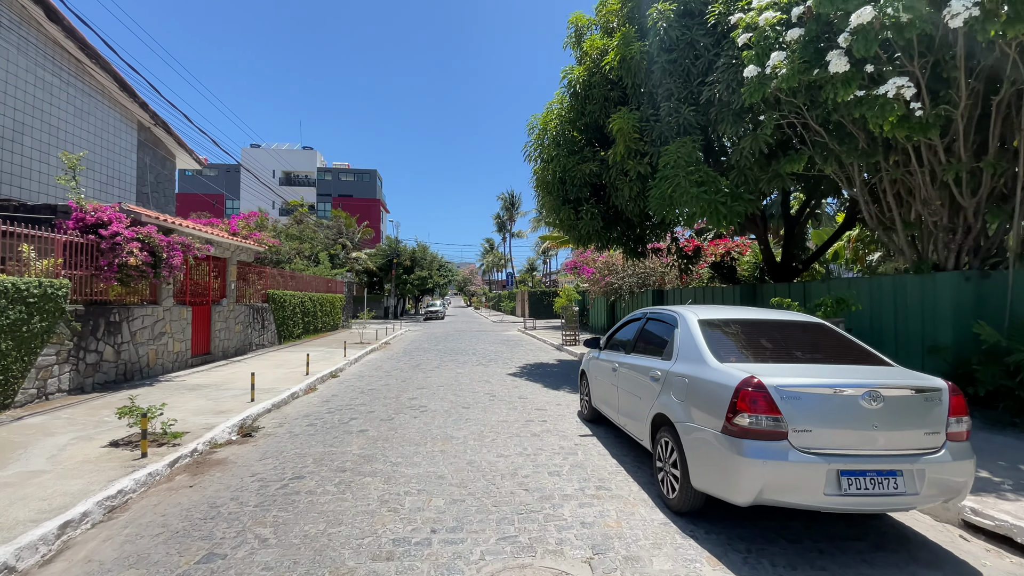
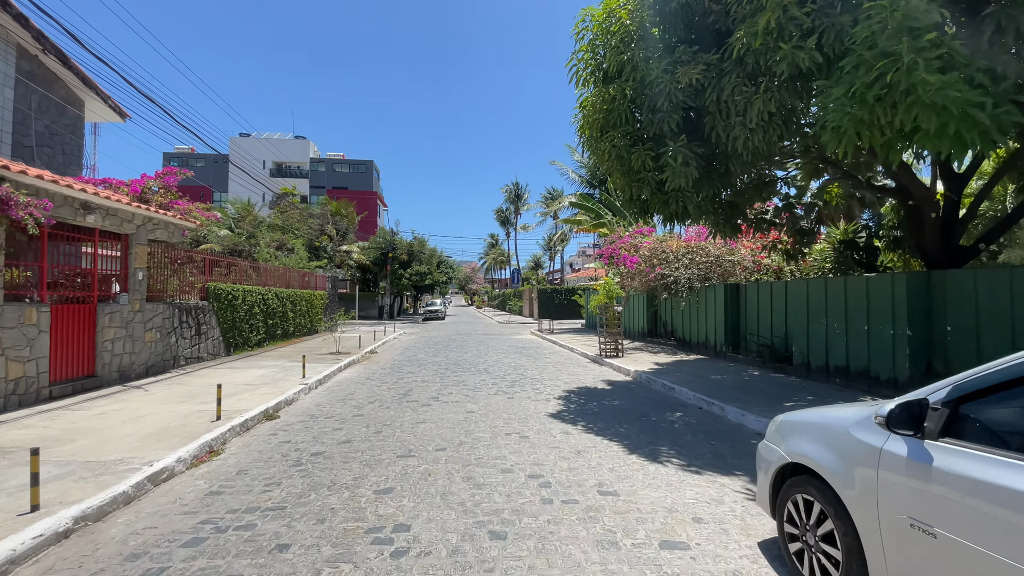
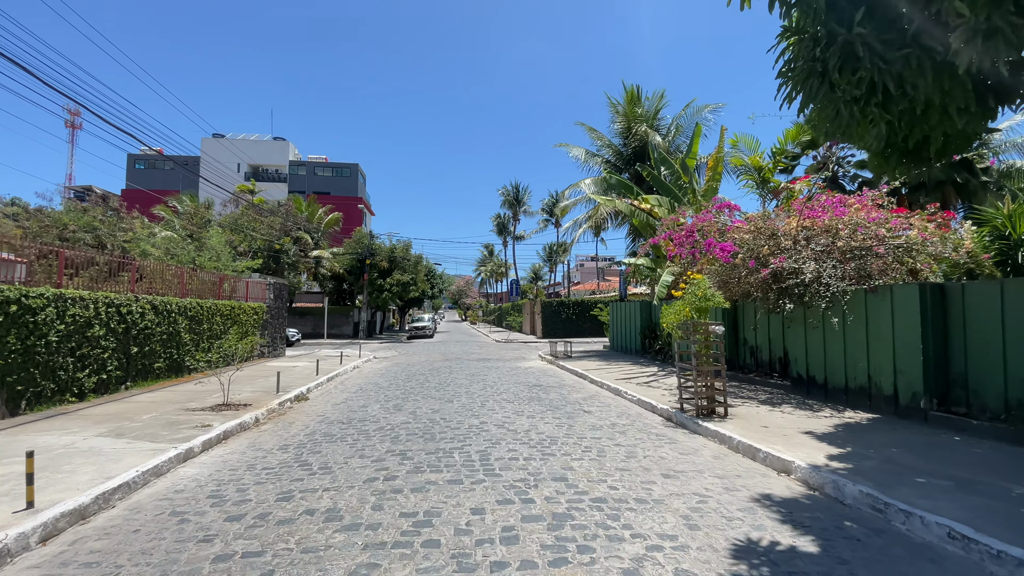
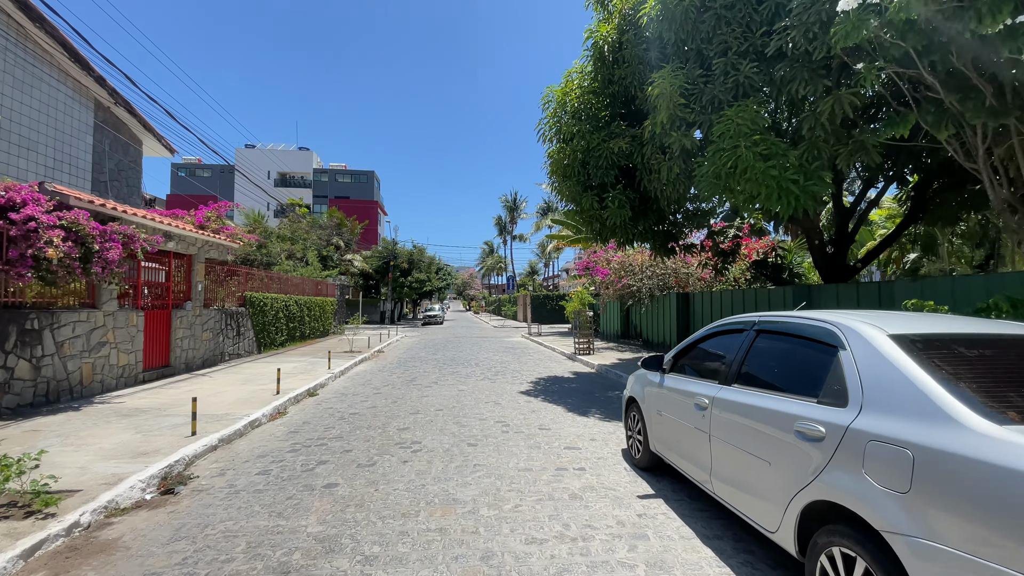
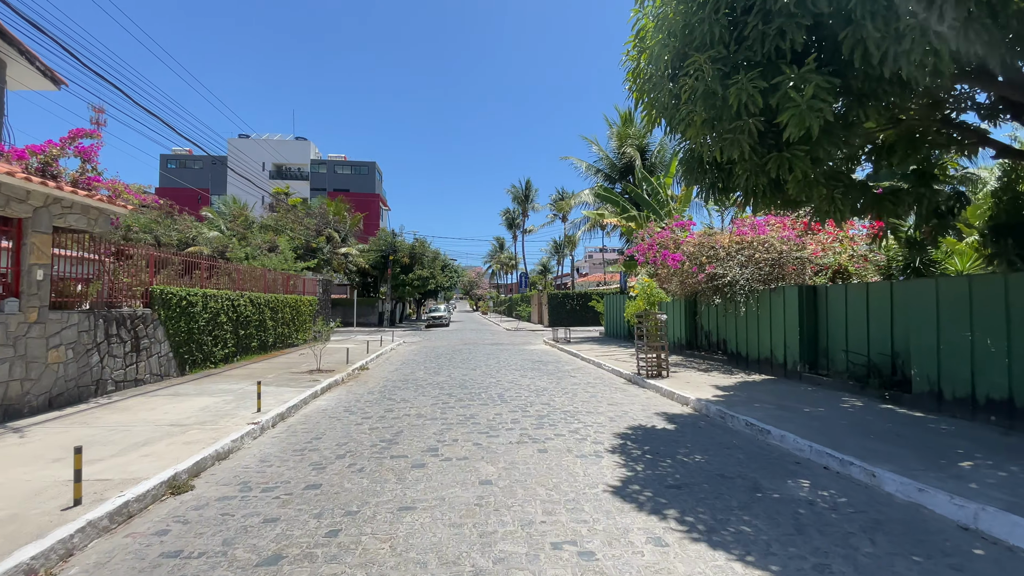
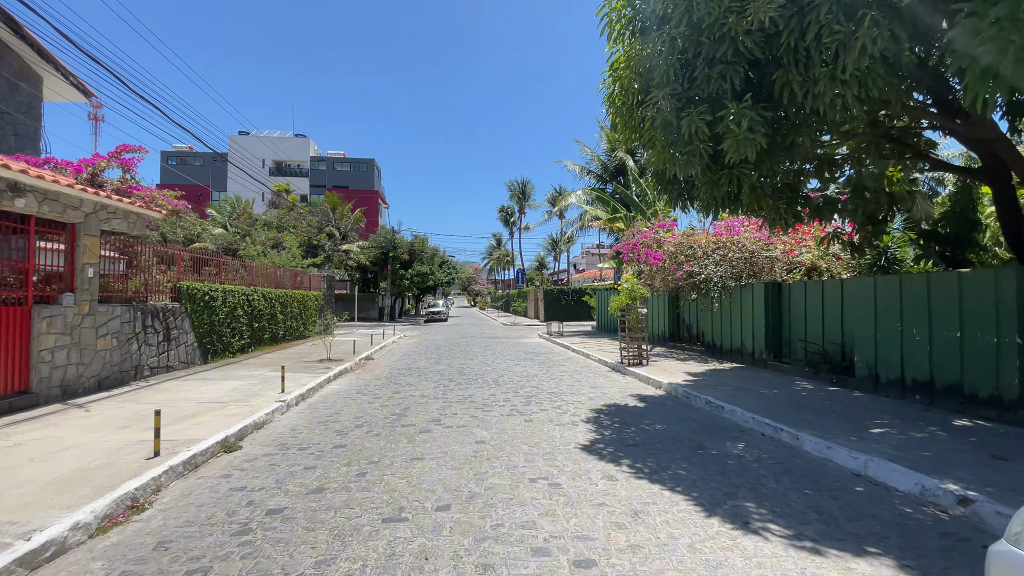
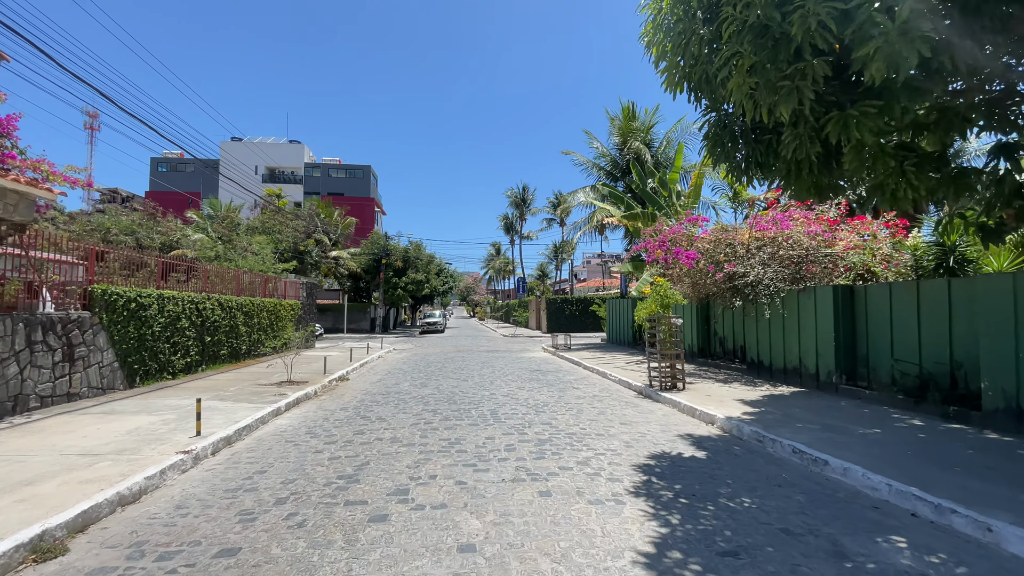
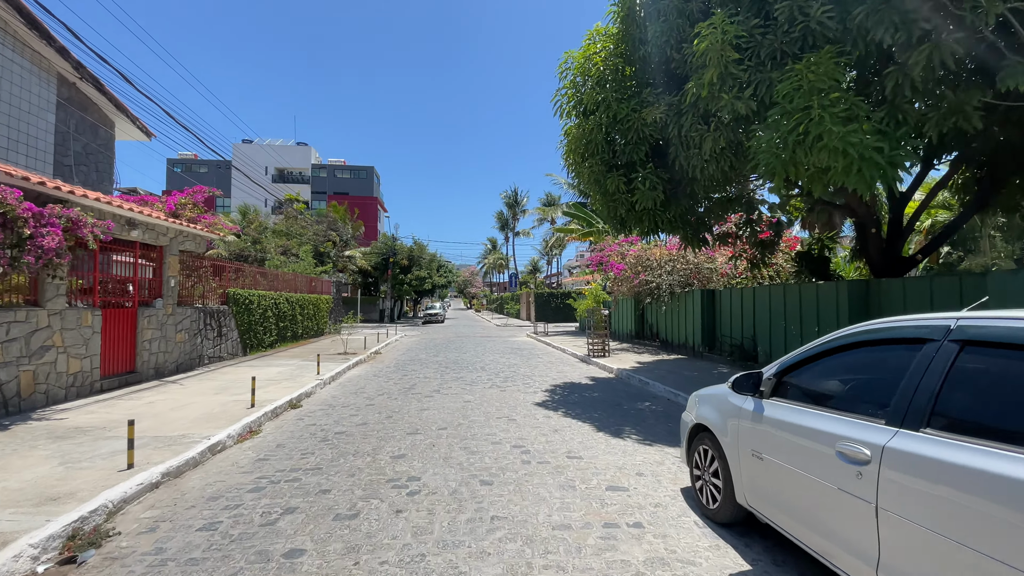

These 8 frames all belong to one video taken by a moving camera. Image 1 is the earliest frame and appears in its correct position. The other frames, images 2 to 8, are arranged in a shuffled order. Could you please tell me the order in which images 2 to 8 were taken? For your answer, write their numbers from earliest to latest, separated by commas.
4, 8, 2, 6, 5, 7, 3
